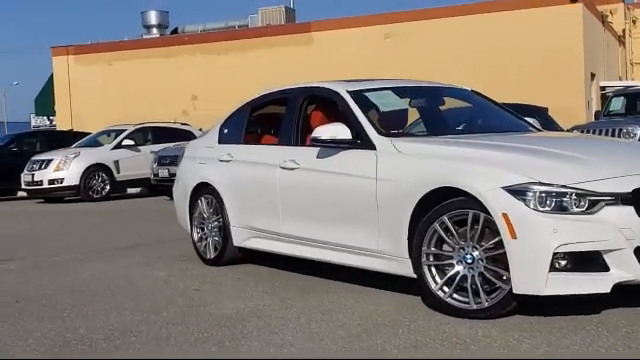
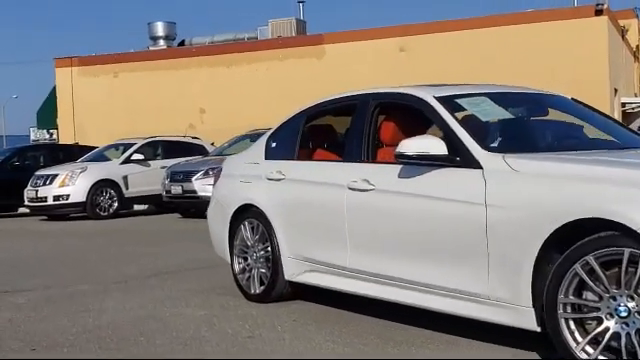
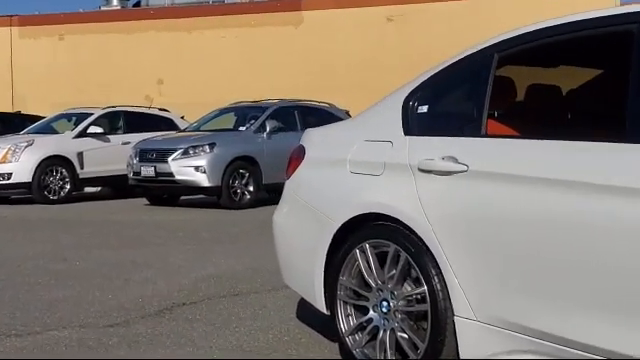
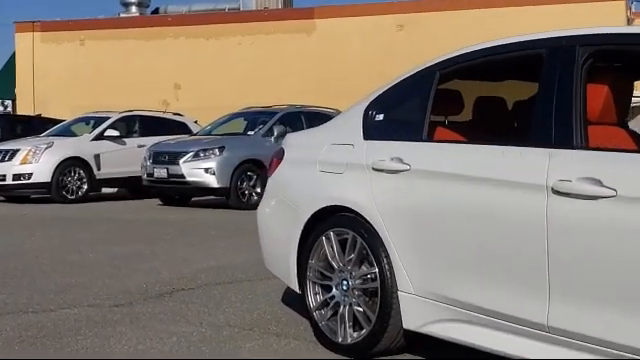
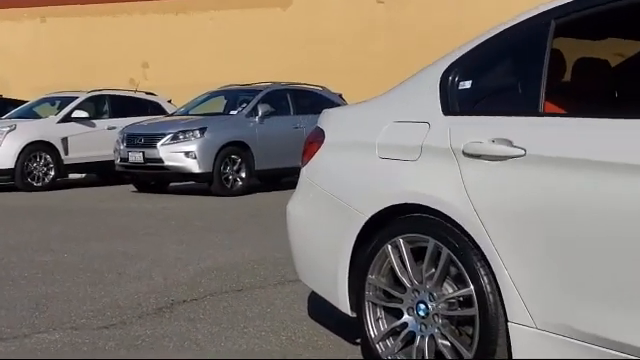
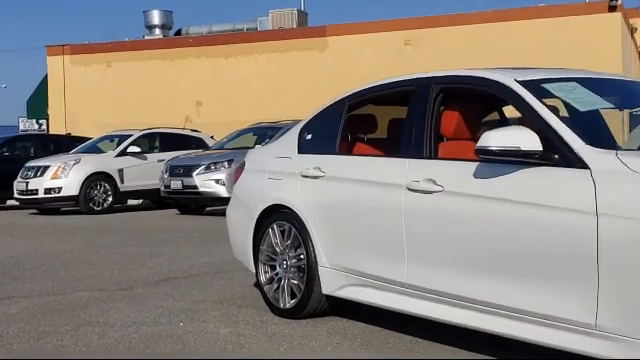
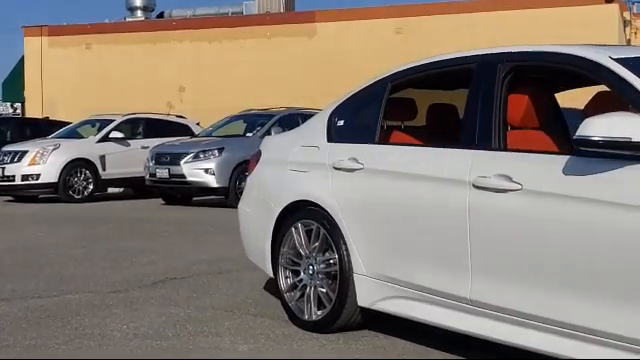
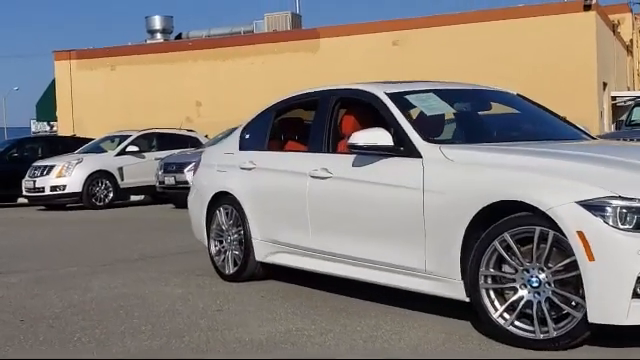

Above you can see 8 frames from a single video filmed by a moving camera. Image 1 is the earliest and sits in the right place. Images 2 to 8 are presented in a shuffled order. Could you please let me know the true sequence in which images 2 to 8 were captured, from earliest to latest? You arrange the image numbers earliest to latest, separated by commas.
8, 2, 6, 7, 4, 3, 5
